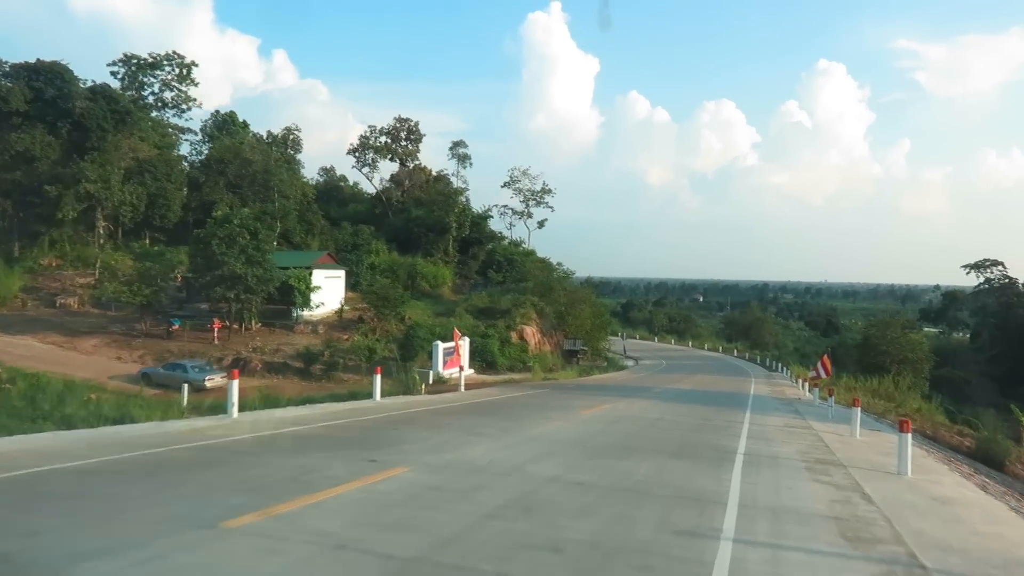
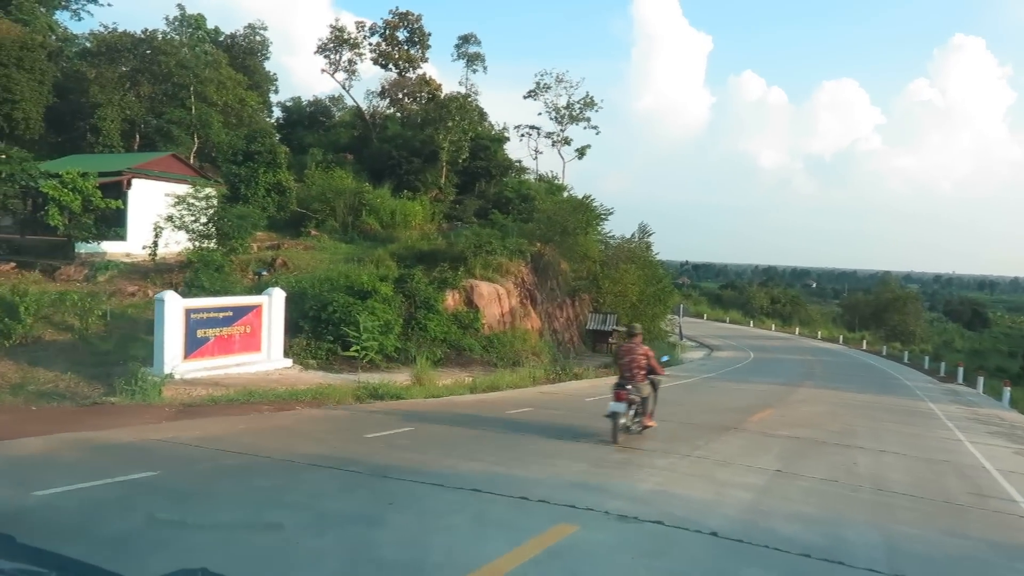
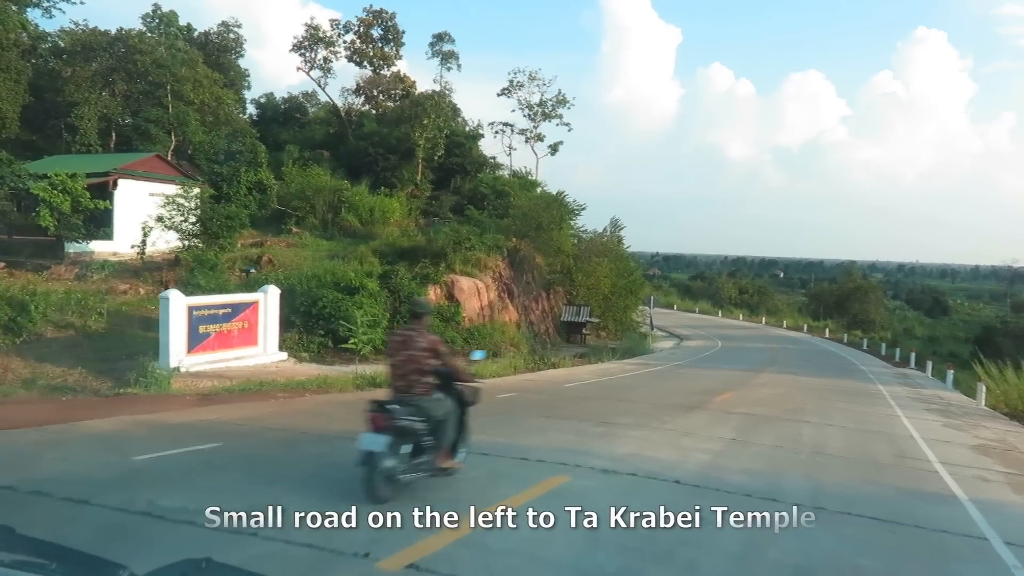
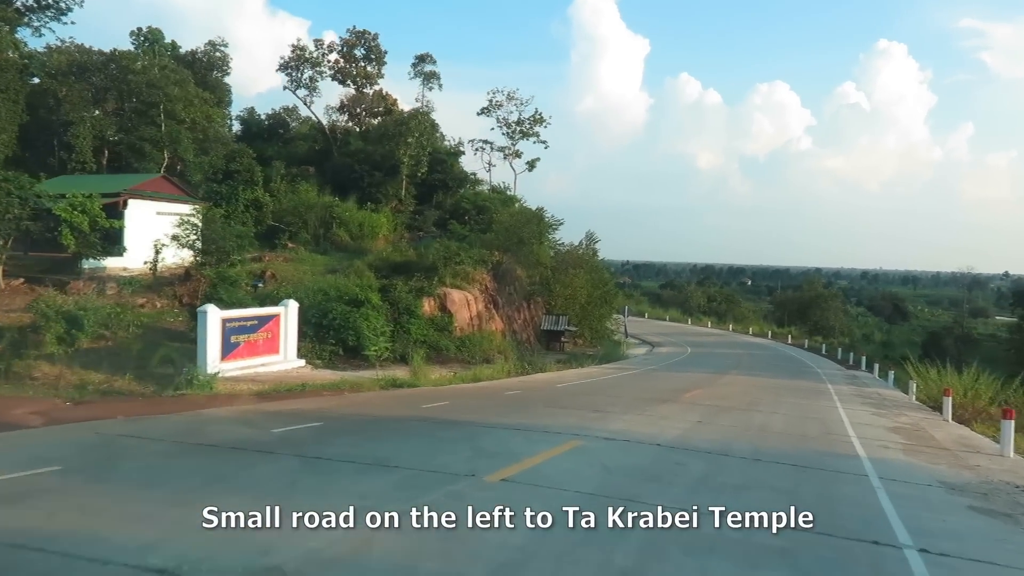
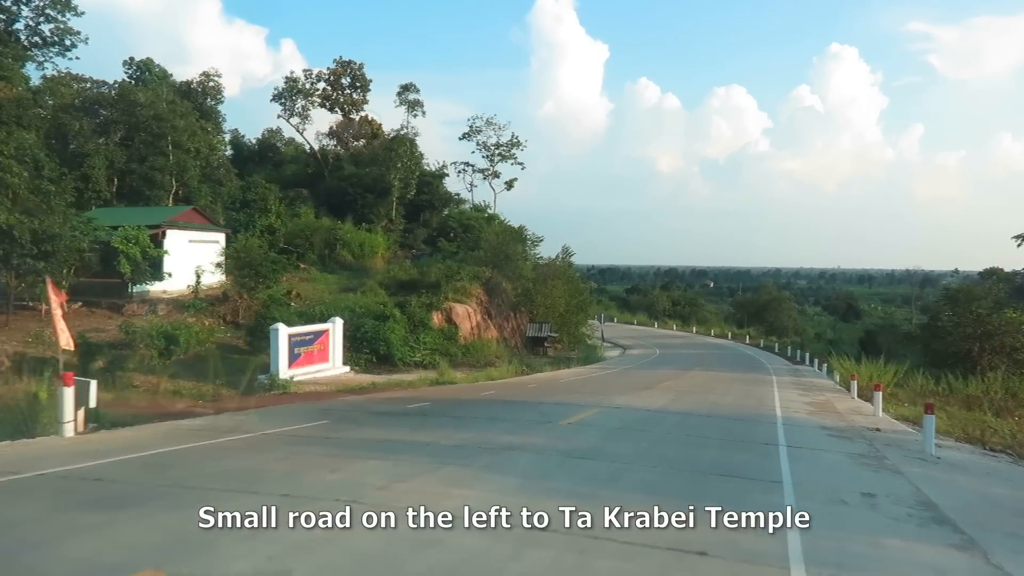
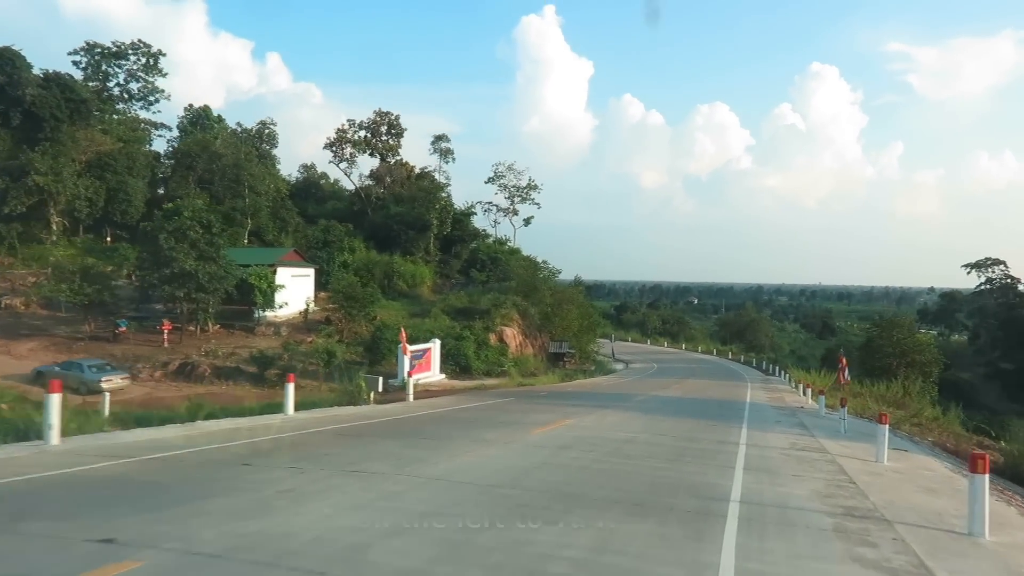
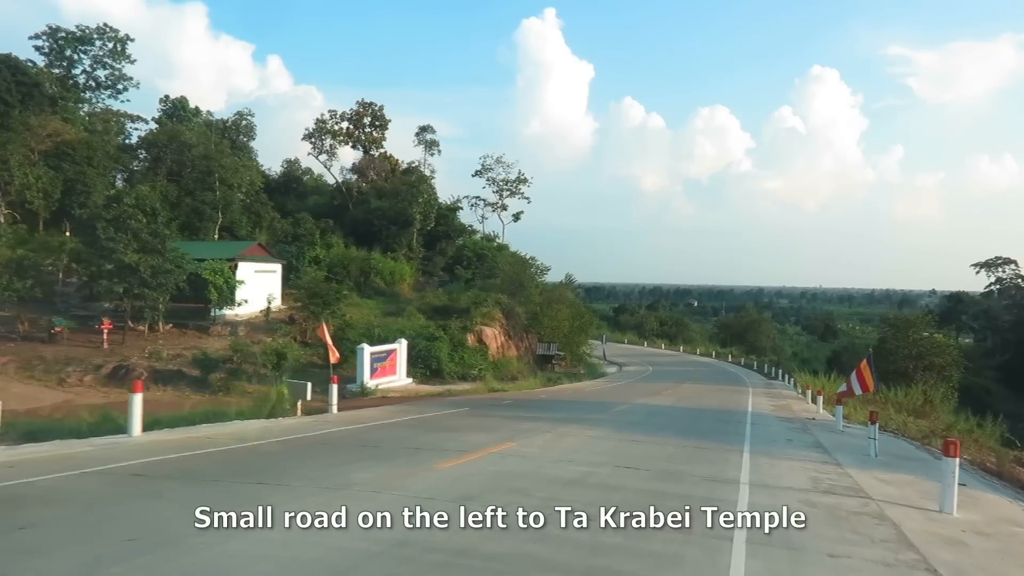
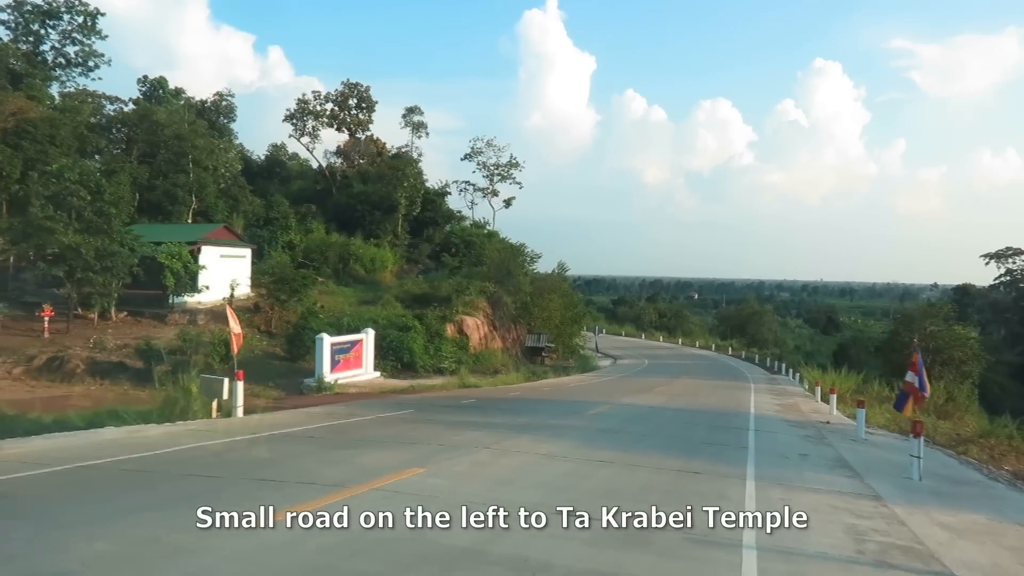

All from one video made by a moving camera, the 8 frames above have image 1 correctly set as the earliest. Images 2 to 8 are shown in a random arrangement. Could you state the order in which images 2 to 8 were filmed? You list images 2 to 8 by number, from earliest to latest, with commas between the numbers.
6, 7, 8, 5, 4, 3, 2
